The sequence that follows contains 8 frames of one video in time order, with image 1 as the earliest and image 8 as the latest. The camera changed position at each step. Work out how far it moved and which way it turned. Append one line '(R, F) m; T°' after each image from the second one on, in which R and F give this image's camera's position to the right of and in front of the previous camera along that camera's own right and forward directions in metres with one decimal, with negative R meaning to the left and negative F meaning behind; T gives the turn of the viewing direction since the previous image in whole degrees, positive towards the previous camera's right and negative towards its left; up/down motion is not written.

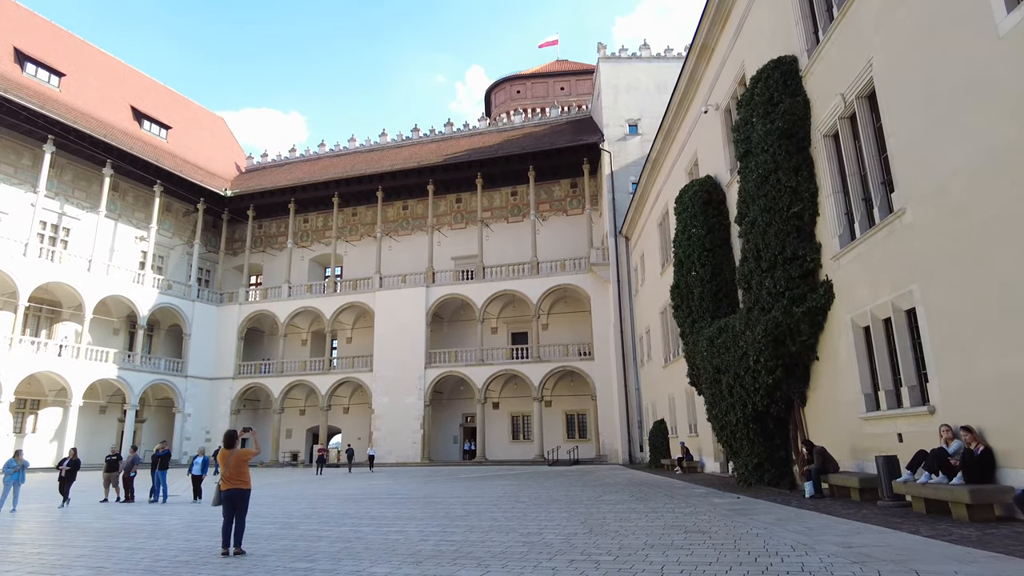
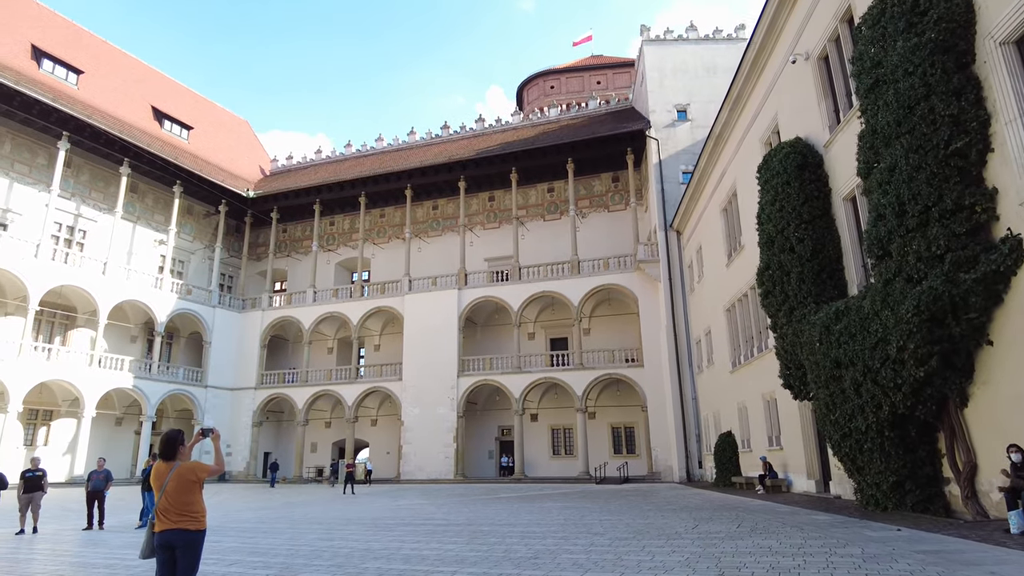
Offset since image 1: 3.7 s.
(-0.4, +1.9) m; -2°
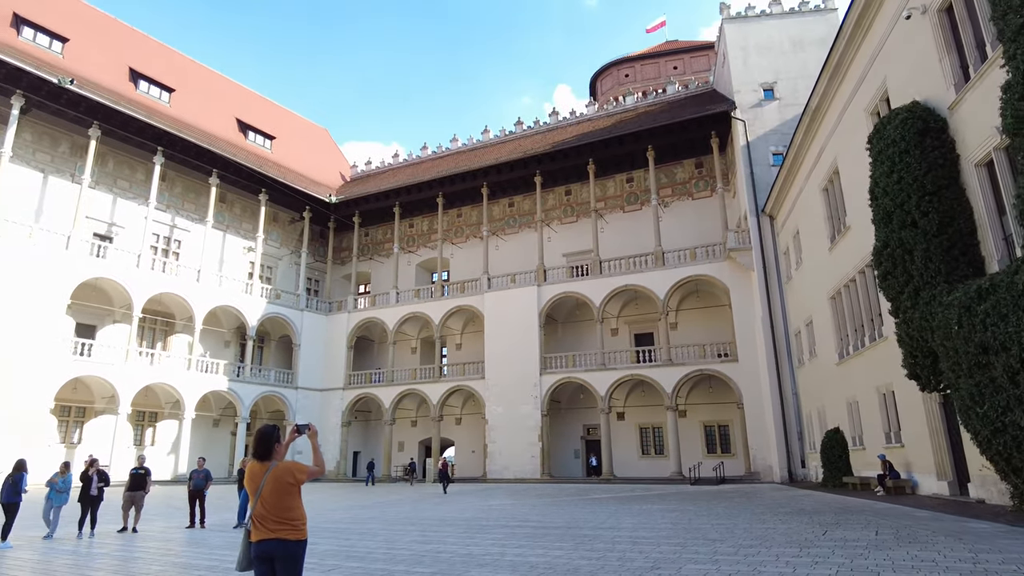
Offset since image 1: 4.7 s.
(-0.2, +0.4) m; -6°
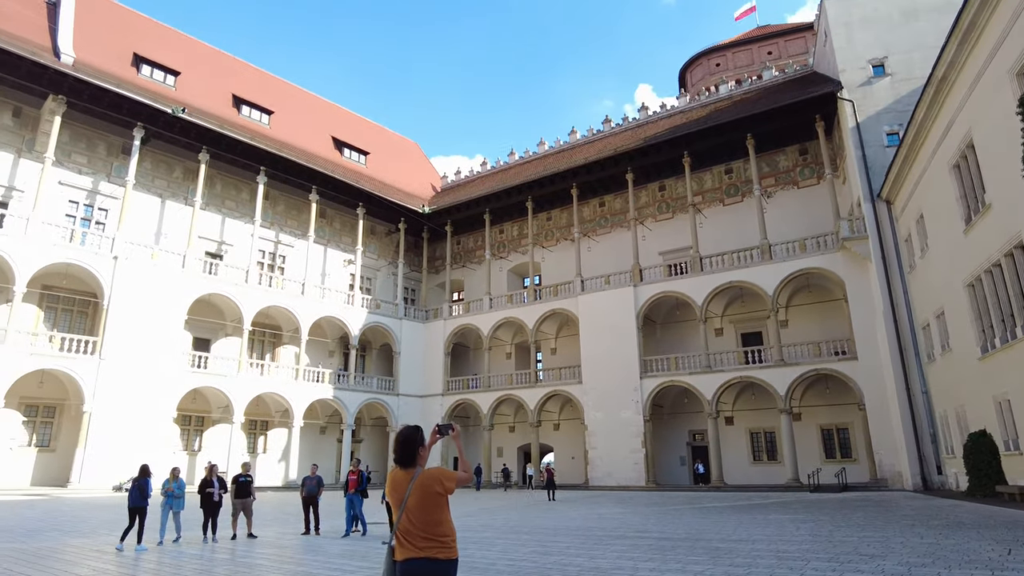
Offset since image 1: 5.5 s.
(-0.3, +0.3) m; -8°
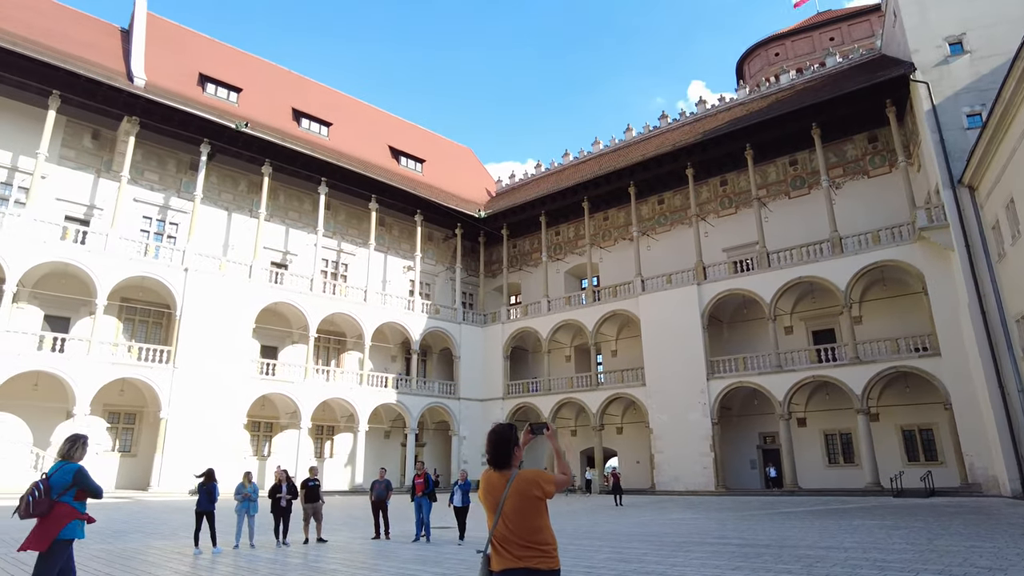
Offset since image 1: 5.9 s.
(-0.1, +0.2) m; -5°
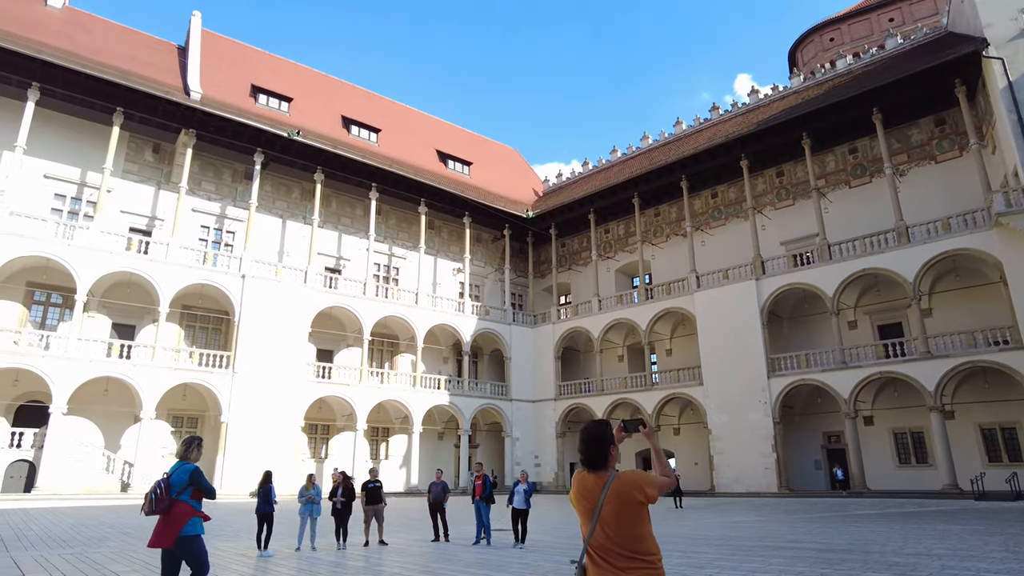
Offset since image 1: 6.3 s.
(-0.1, +0.2) m; -4°
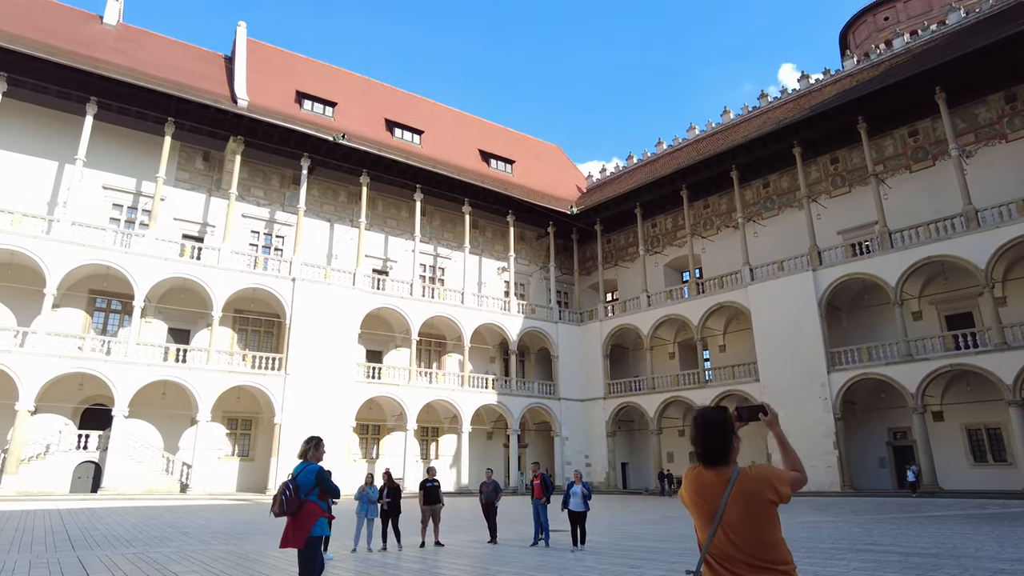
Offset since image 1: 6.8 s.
(-0.1, +0.2) m; -4°
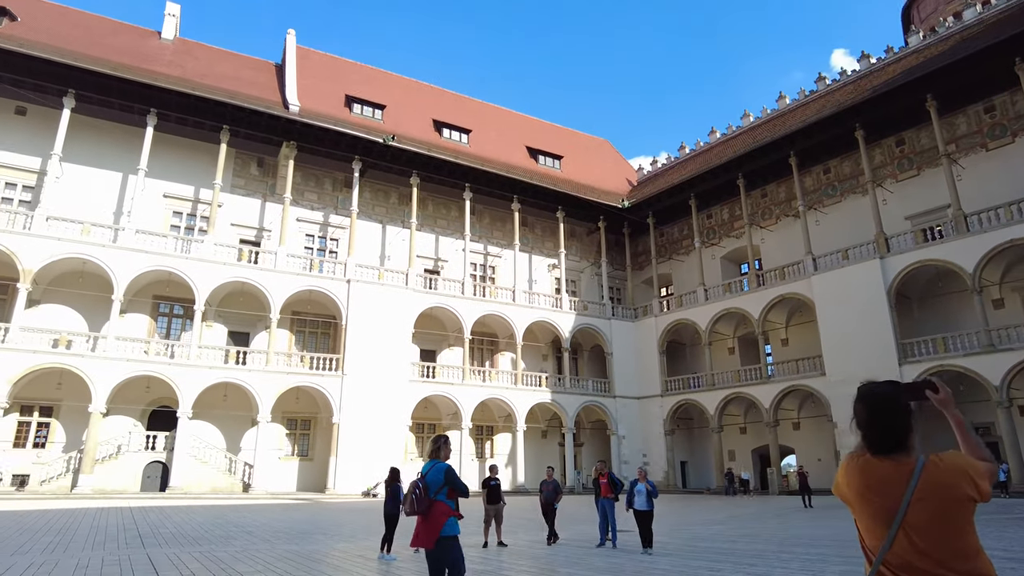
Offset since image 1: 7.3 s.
(-0.1, +0.3) m; -4°
